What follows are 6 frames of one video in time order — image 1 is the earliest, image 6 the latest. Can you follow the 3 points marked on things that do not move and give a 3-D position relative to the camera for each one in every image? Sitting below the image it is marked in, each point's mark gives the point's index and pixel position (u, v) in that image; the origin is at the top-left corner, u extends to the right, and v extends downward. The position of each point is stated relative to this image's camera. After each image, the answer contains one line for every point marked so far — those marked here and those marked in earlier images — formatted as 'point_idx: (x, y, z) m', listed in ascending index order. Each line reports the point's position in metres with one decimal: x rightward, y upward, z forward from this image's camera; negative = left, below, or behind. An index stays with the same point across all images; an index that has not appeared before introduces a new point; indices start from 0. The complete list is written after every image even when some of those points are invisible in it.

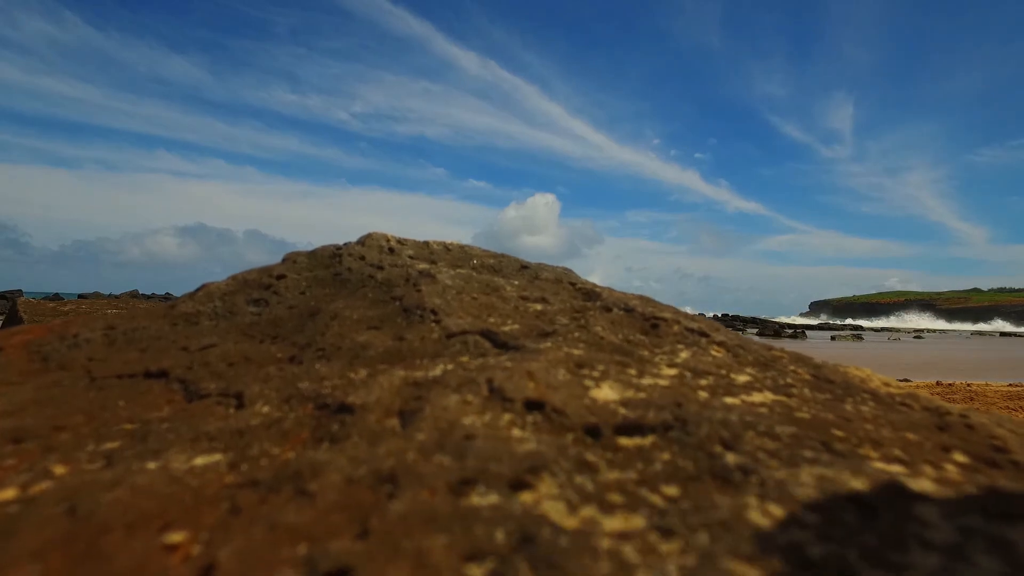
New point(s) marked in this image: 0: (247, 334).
0: (-2.0, -0.4, +4.2) m
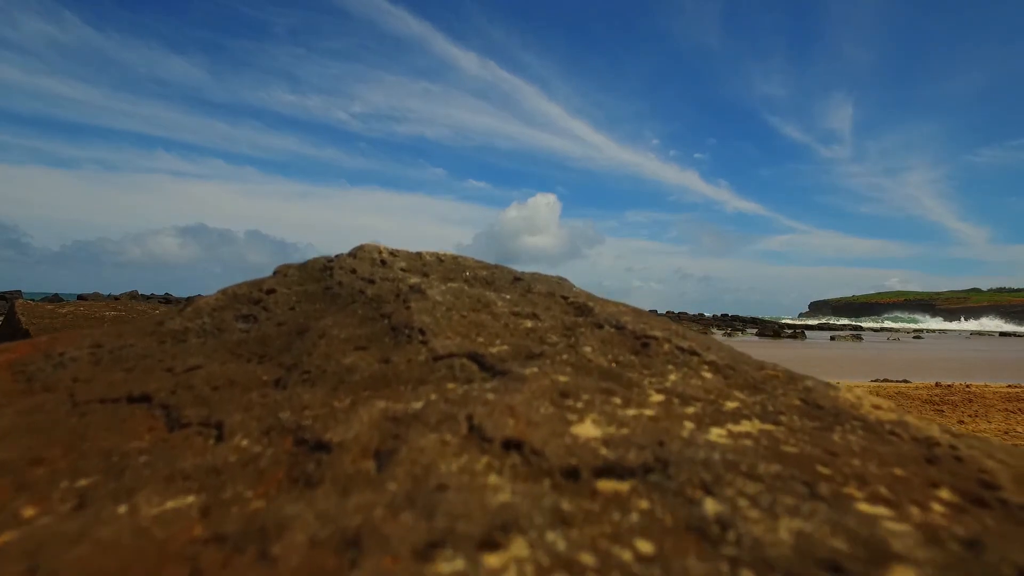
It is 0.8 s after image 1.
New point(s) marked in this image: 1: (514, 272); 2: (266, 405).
0: (-2.0, -0.5, +4.2) m
1: (0.0, +0.2, +5.3) m
2: (-1.5, -0.7, +3.6) m
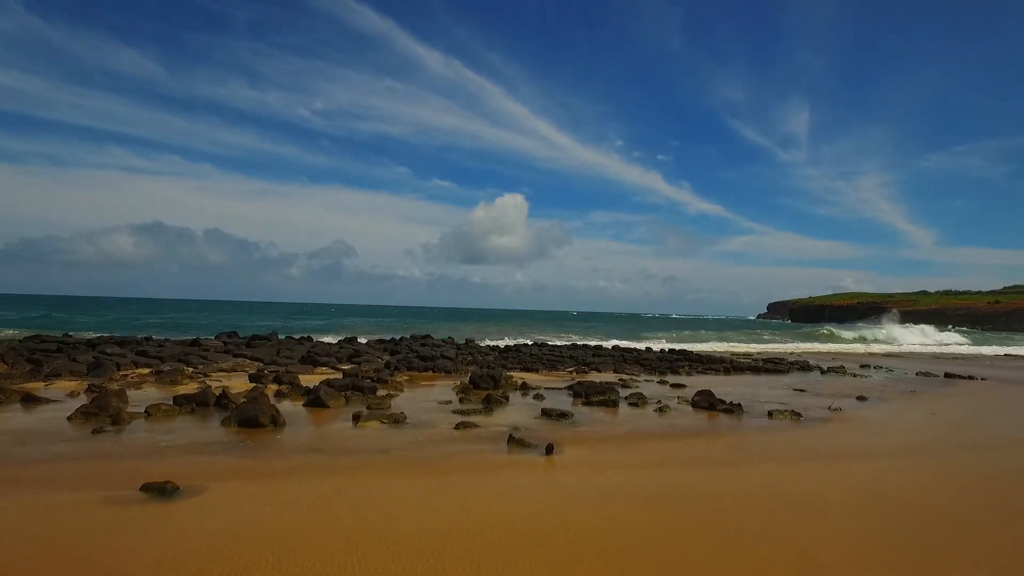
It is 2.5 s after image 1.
0: (-2.1, -1.5, +4.2) m
1: (-0.1, -0.9, +5.5) m
2: (-1.6, -1.7, +3.7) m
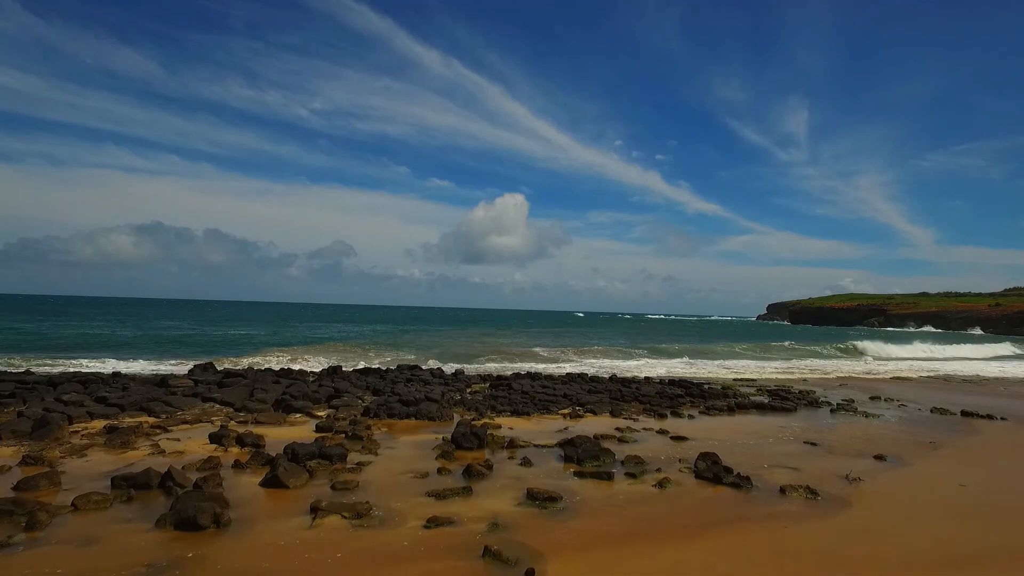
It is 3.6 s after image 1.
0: (-2.4, -2.4, +3.2) m
1: (-0.4, -1.8, +4.4) m
2: (-1.8, -2.7, +2.6) m
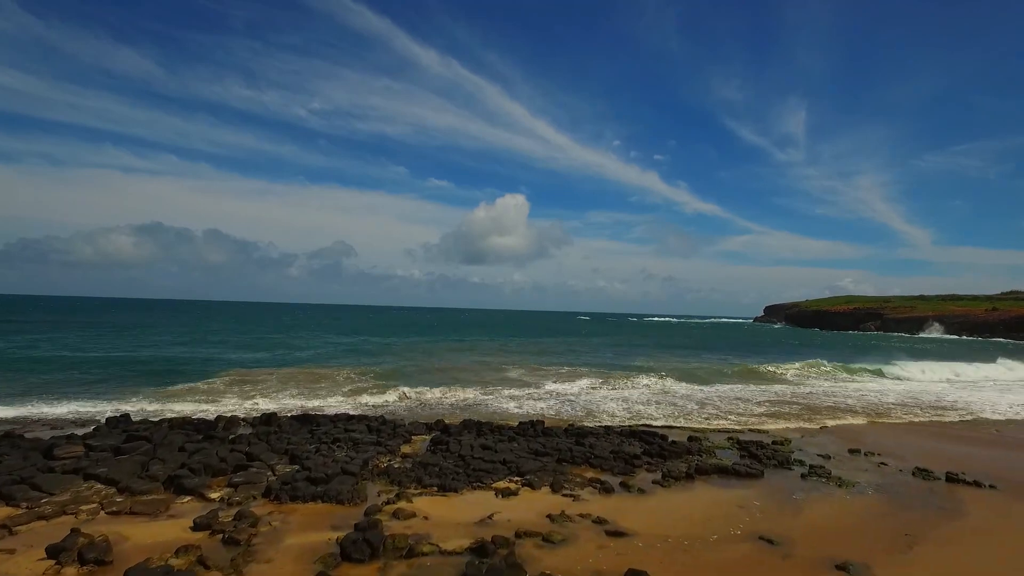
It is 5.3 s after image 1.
0: (-4.0, -3.8, +1.5) m
1: (-2.1, -3.2, +2.8) m
2: (-3.5, -4.0, +1.0) m
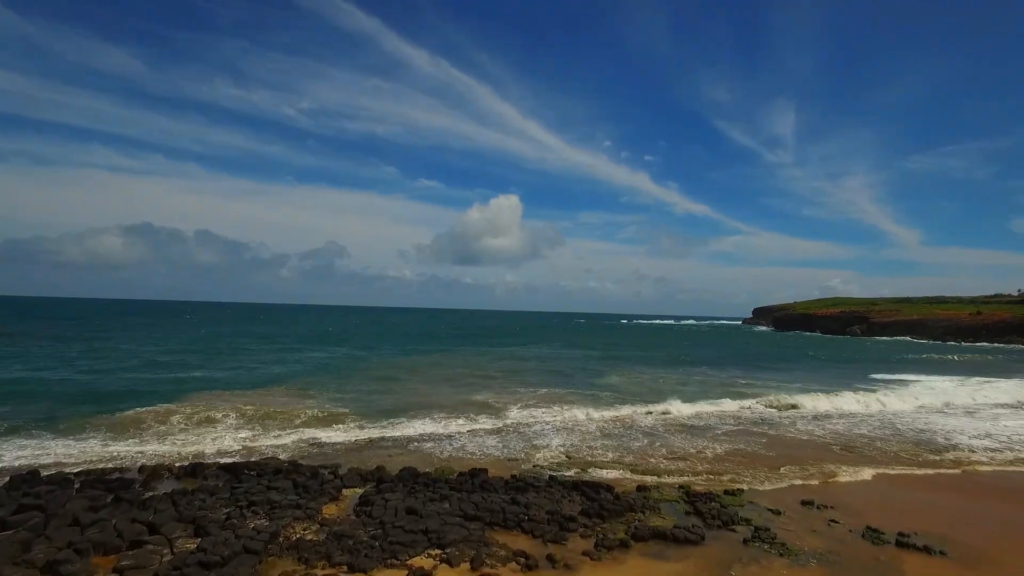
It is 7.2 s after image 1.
0: (-5.7, -5.1, +0.6) m
1: (-3.7, -4.5, +1.8) m
2: (-5.1, -5.4, 0.0) m
